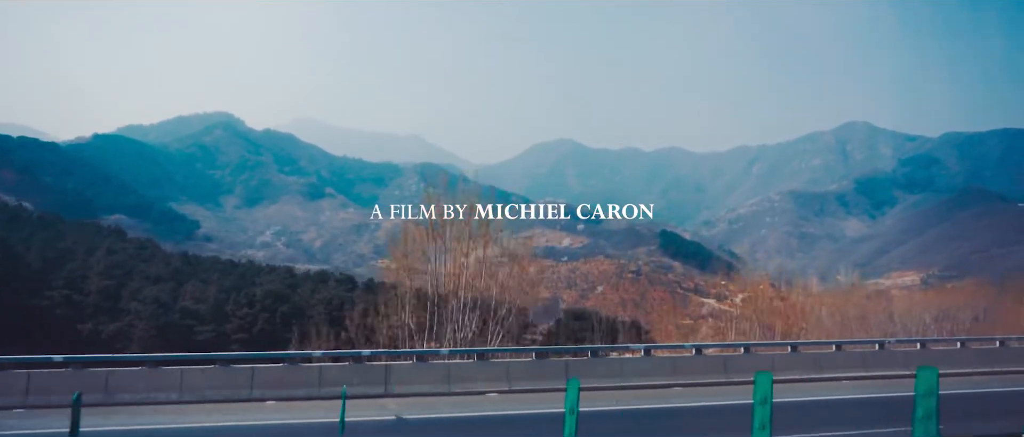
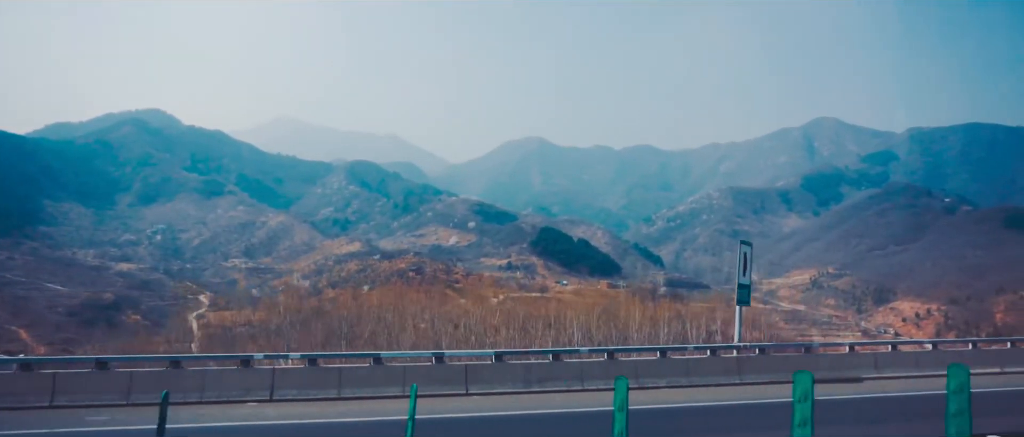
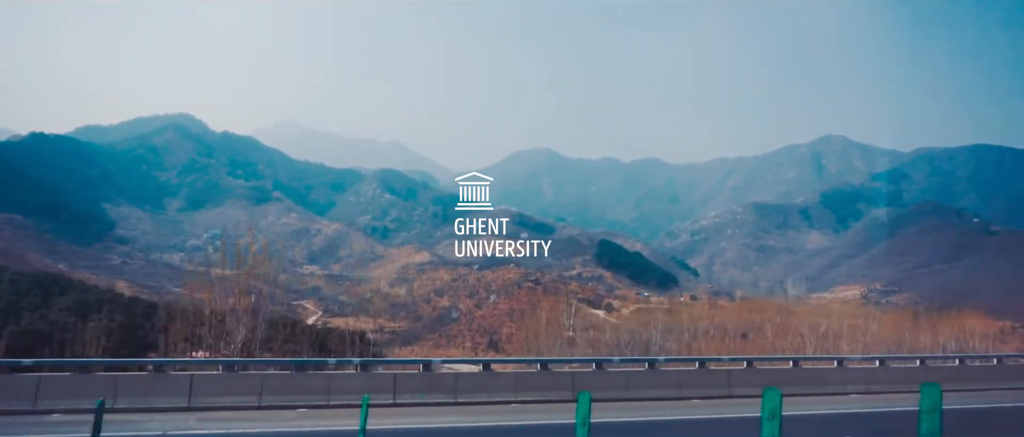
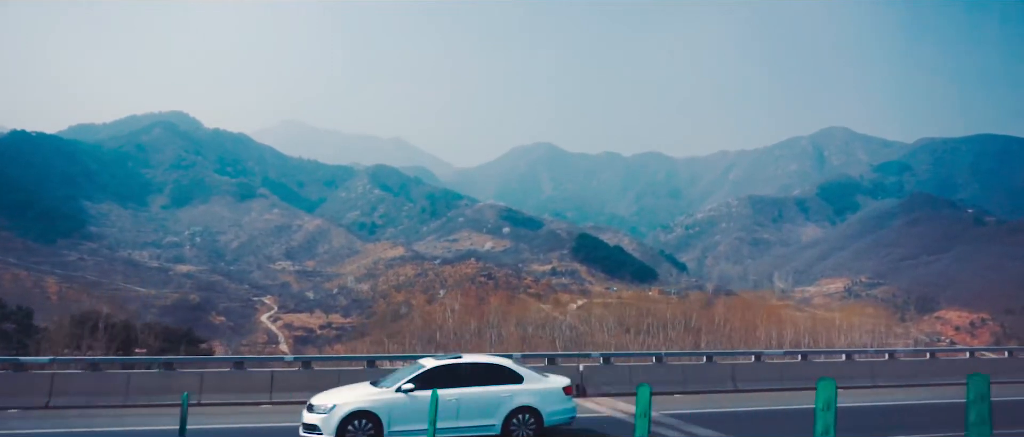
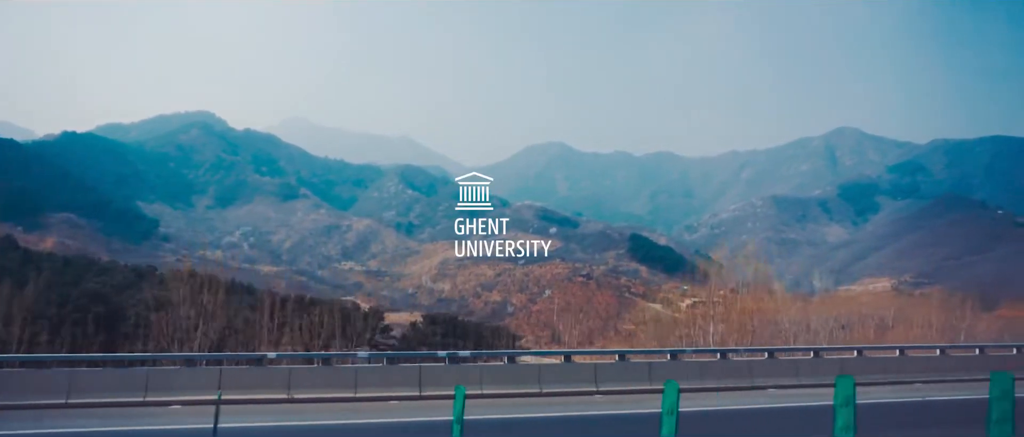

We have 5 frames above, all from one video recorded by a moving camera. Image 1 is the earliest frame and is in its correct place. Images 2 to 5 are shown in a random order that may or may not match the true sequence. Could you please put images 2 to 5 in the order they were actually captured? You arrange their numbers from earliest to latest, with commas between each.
5, 3, 4, 2
